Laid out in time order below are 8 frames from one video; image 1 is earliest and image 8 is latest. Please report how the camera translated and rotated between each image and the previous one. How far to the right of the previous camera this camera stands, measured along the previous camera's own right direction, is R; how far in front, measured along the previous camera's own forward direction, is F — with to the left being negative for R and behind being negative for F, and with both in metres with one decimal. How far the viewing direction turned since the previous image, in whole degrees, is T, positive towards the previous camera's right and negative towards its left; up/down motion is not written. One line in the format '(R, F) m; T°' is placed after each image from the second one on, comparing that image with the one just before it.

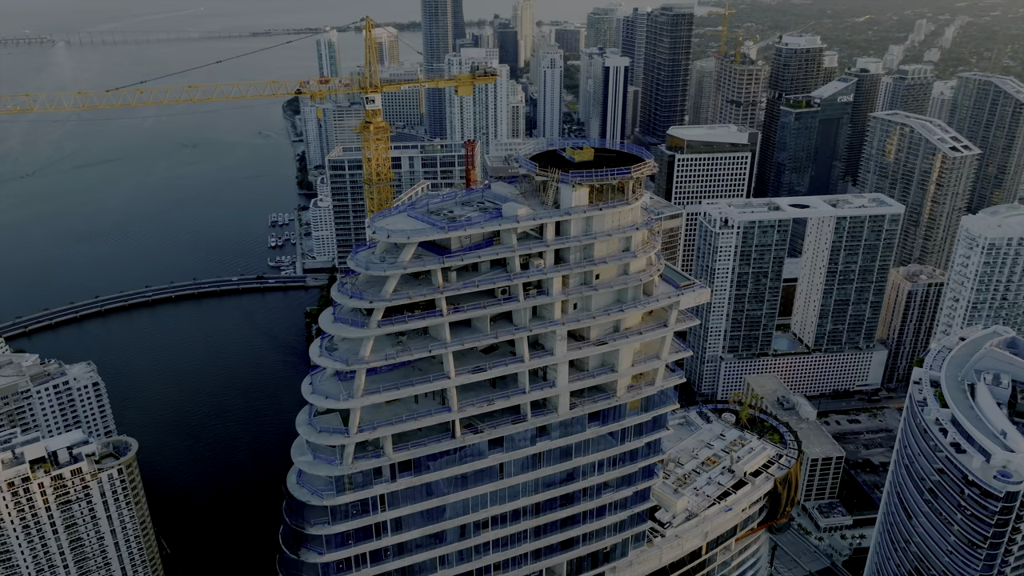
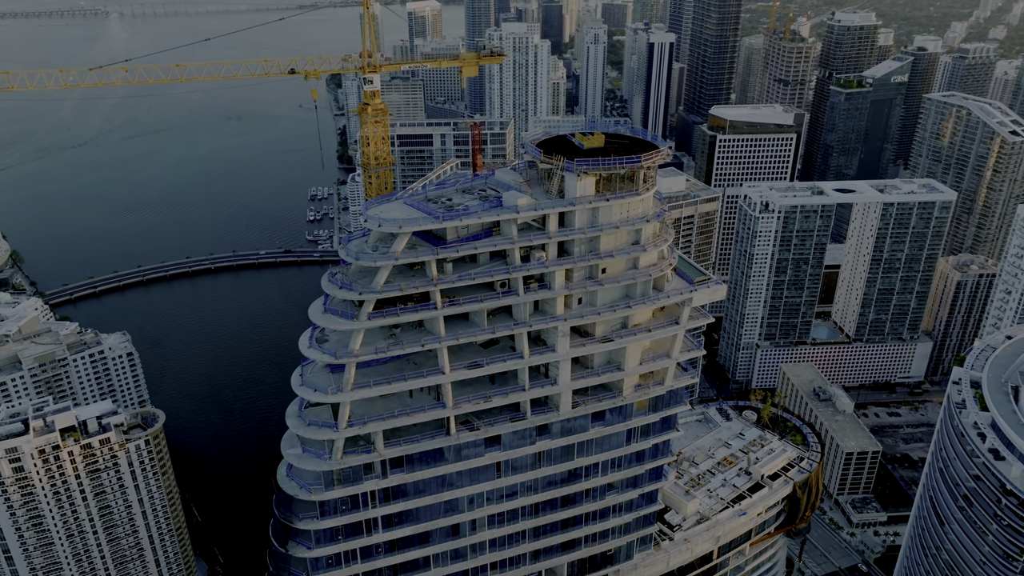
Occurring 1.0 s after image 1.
(+2.0, +1.9) m; -3°
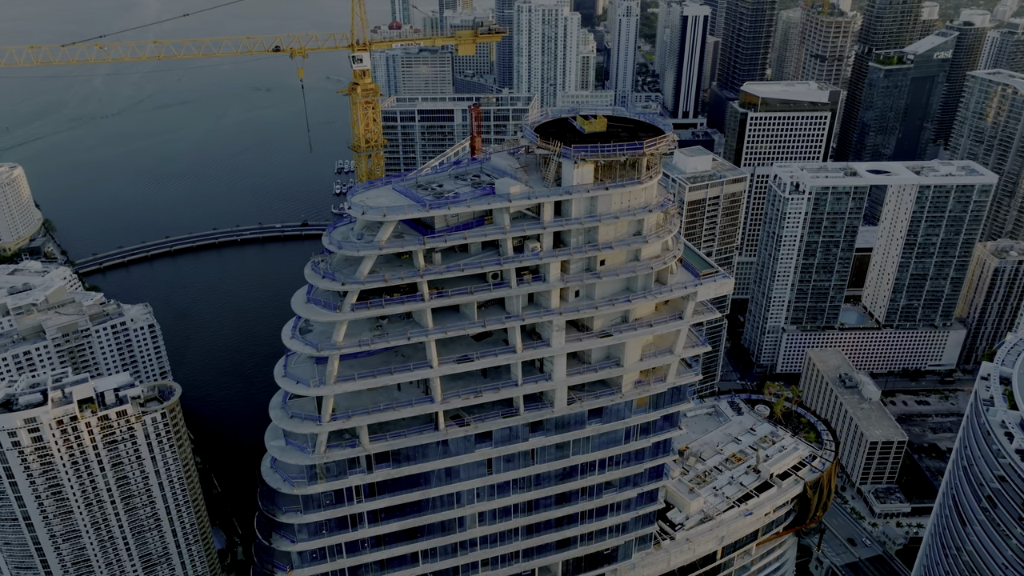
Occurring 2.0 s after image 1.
(+1.7, +1.7) m; -2°
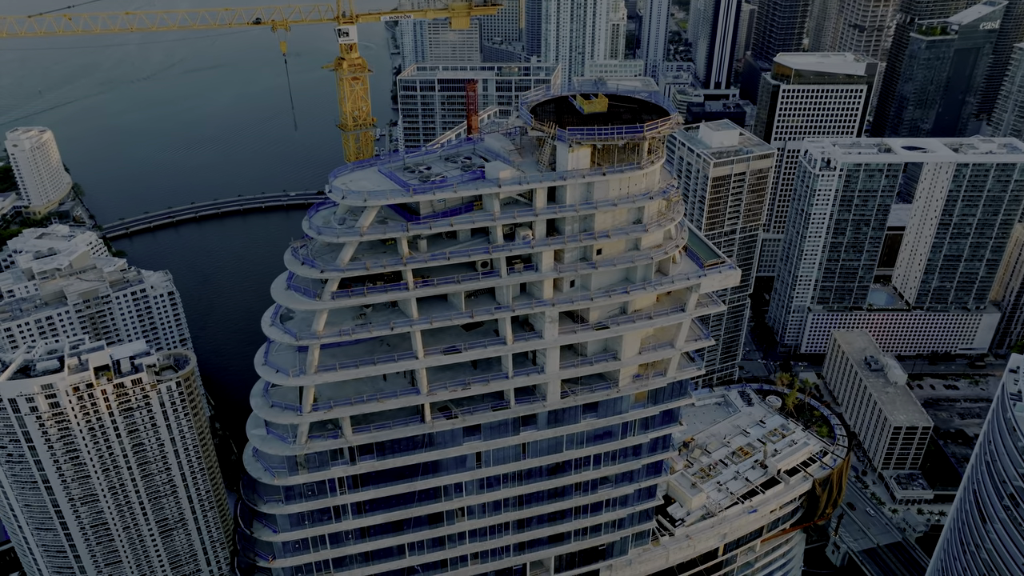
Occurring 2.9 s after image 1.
(+1.7, +1.8) m; -2°
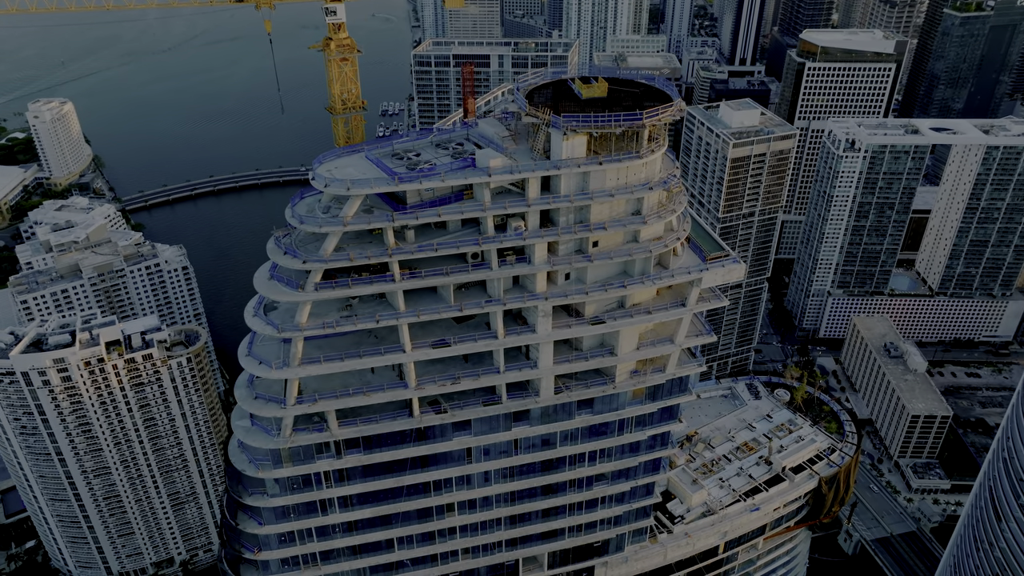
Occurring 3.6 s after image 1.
(+1.3, +1.3) m; -2°
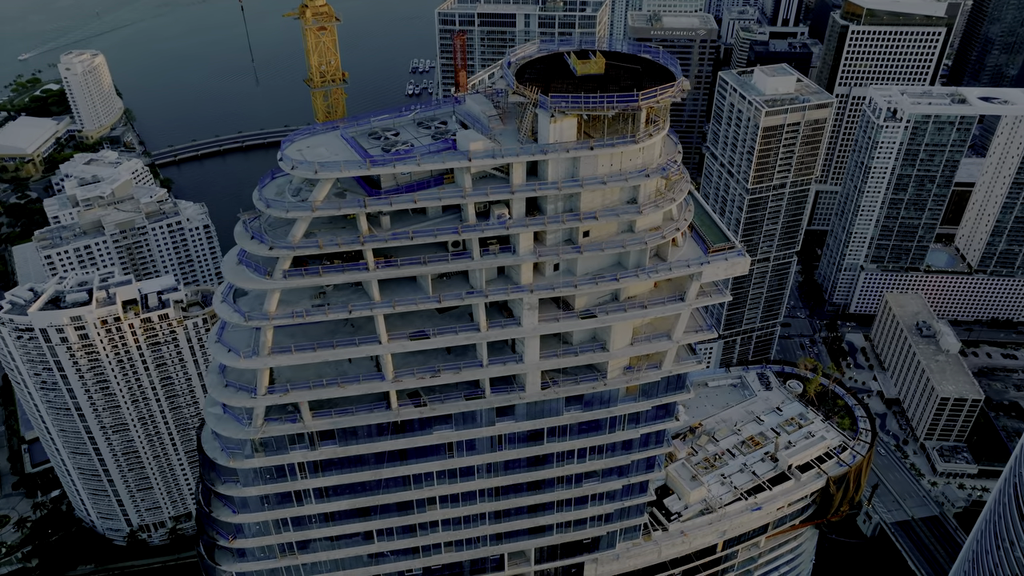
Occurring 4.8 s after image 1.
(+2.0, +2.2) m; -2°
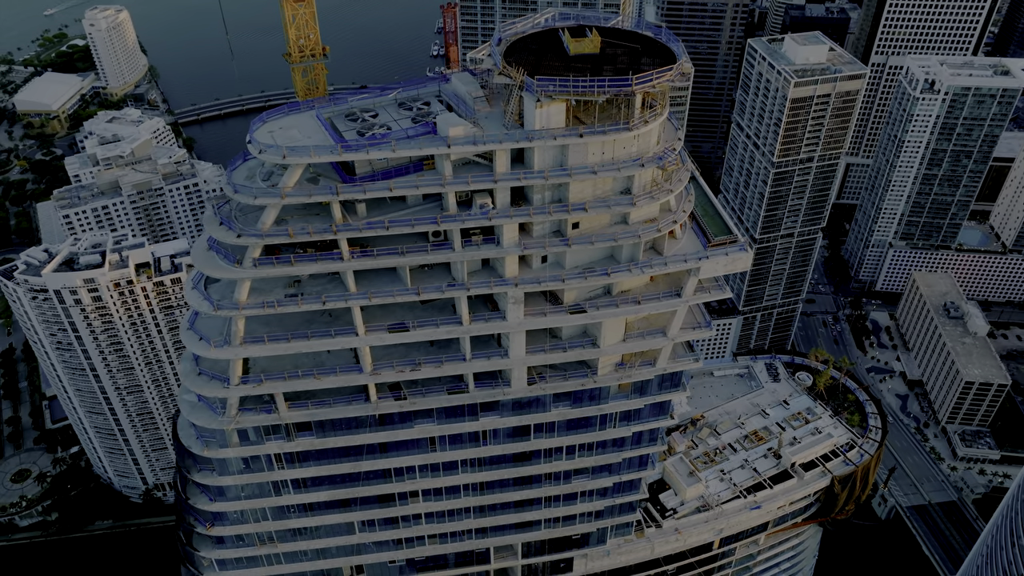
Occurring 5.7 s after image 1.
(+1.6, +1.7) m; -2°
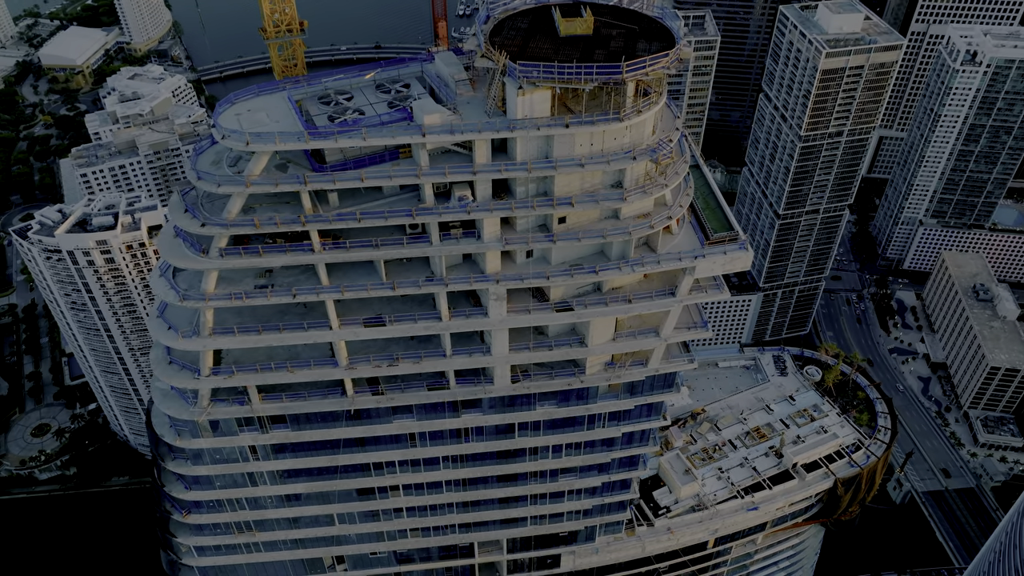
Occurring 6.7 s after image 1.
(+1.6, +1.7) m; -2°
